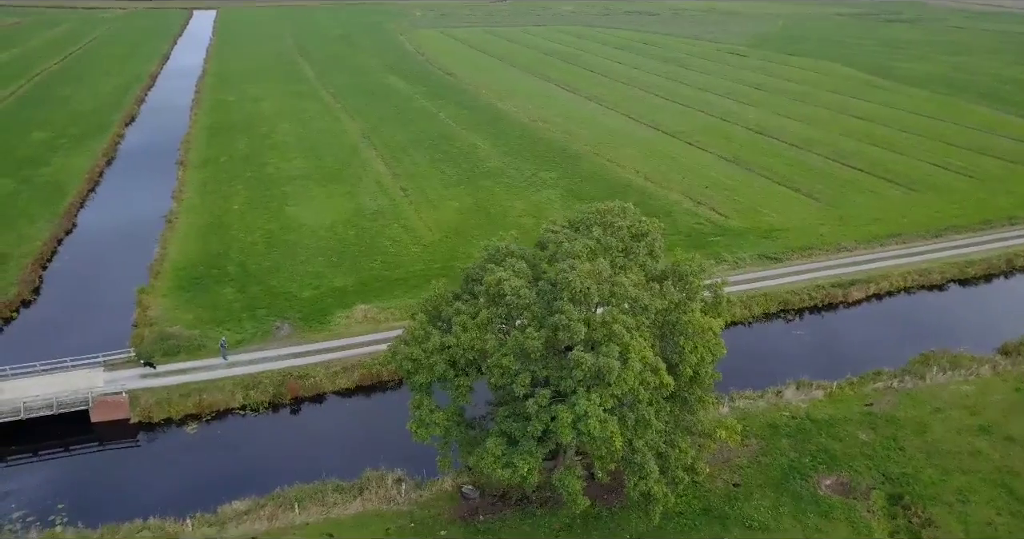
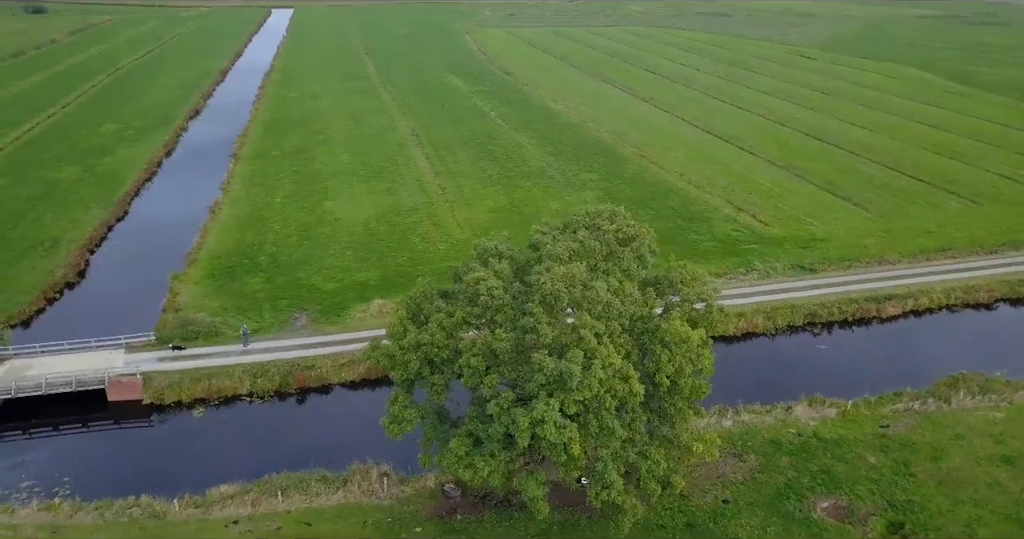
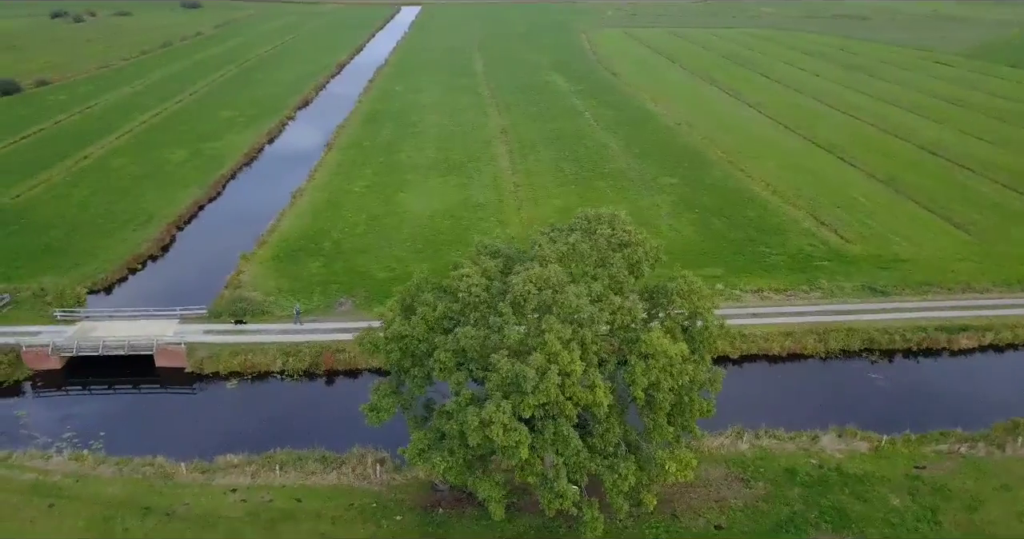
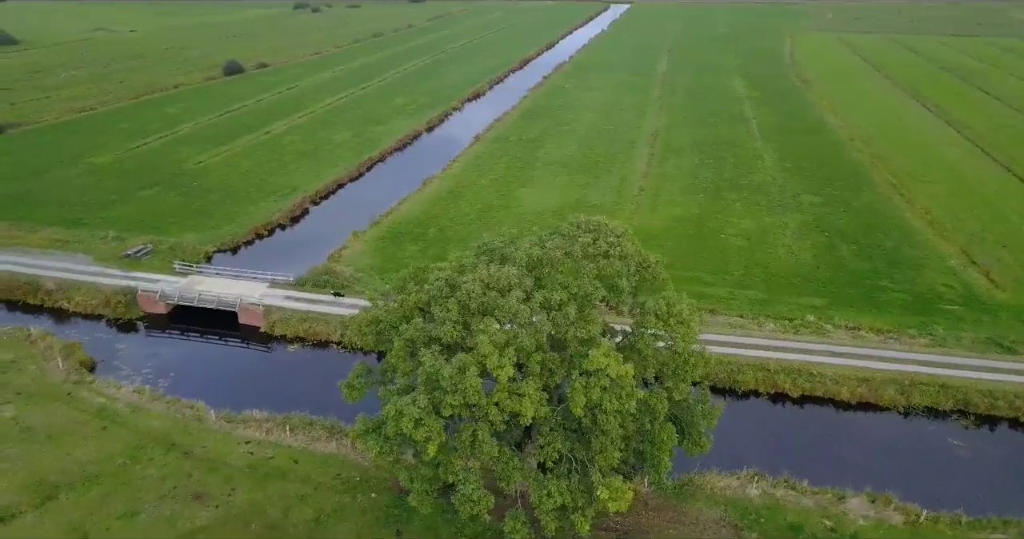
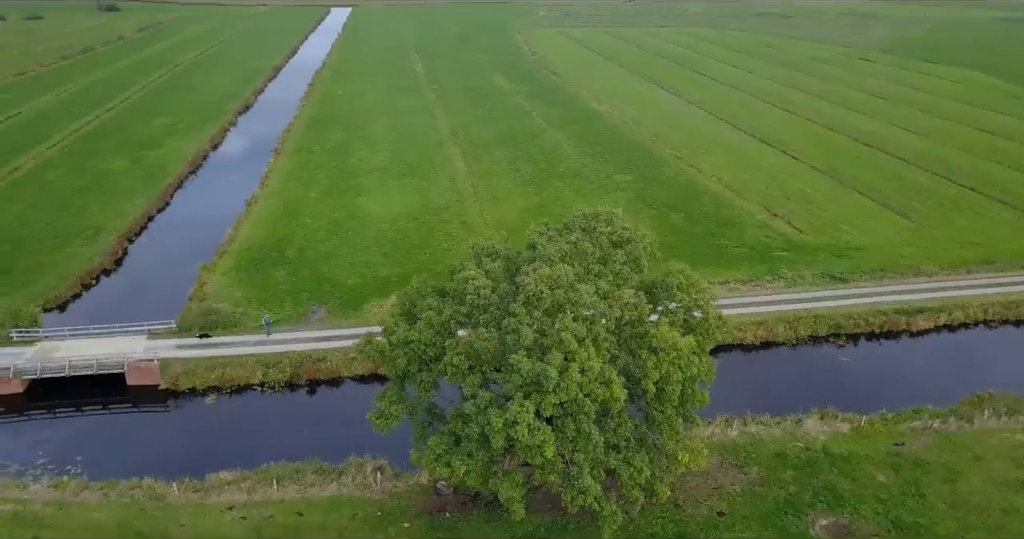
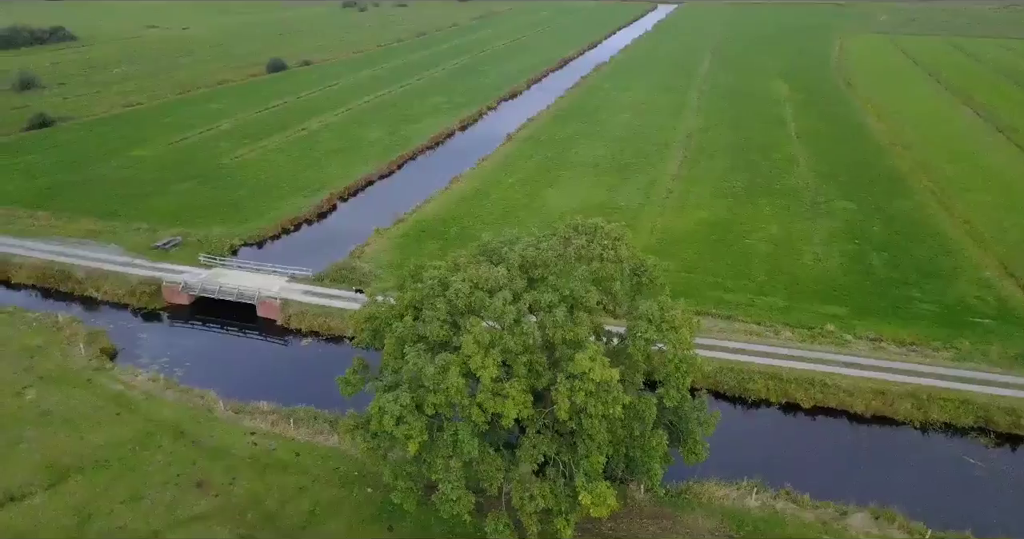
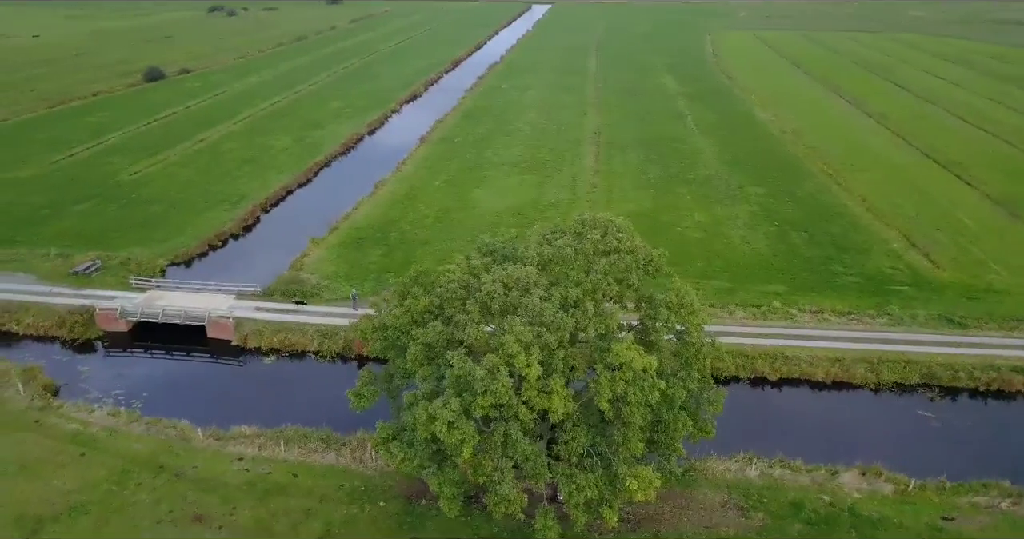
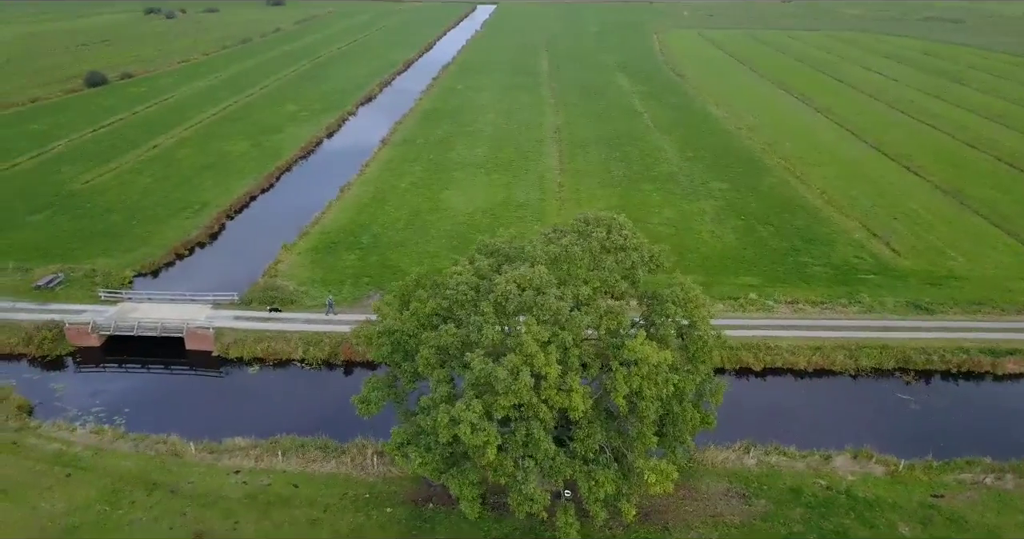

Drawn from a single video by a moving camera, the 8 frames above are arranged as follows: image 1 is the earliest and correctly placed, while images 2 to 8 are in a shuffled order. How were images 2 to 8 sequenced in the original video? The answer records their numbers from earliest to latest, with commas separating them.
2, 5, 3, 8, 7, 4, 6
